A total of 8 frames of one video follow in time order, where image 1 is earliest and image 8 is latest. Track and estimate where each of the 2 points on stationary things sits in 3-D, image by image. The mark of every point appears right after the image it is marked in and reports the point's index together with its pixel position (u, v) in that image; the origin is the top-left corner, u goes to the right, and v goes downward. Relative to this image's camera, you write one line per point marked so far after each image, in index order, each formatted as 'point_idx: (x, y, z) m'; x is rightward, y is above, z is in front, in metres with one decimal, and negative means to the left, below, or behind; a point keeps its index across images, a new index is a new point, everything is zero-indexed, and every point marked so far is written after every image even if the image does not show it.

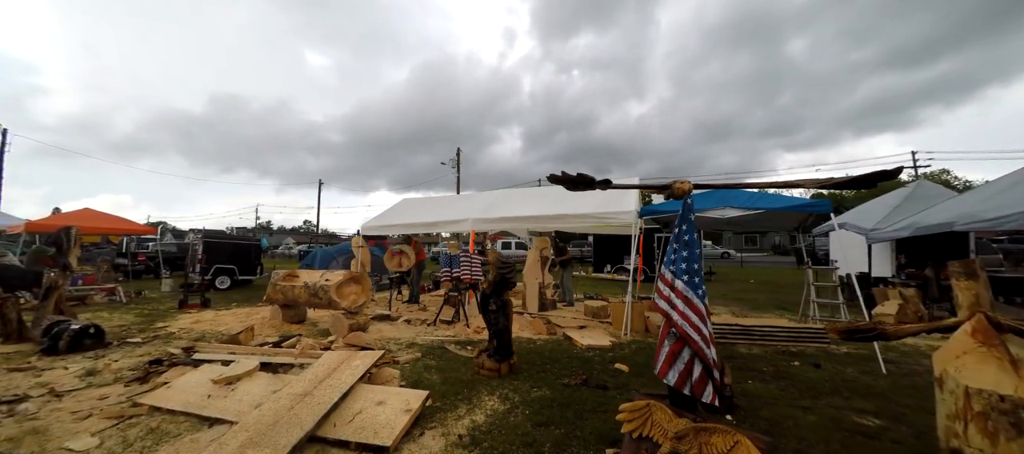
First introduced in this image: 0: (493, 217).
0: (-0.4, +0.2, +6.7) m
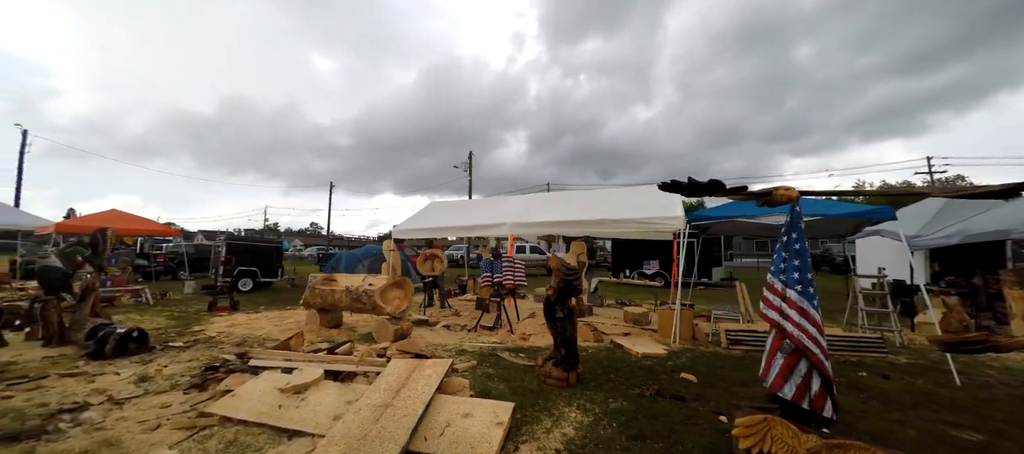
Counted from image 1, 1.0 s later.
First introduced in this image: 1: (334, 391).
0: (+0.4, +0.1, +6.5) m
1: (-1.6, -1.5, +3.2) m
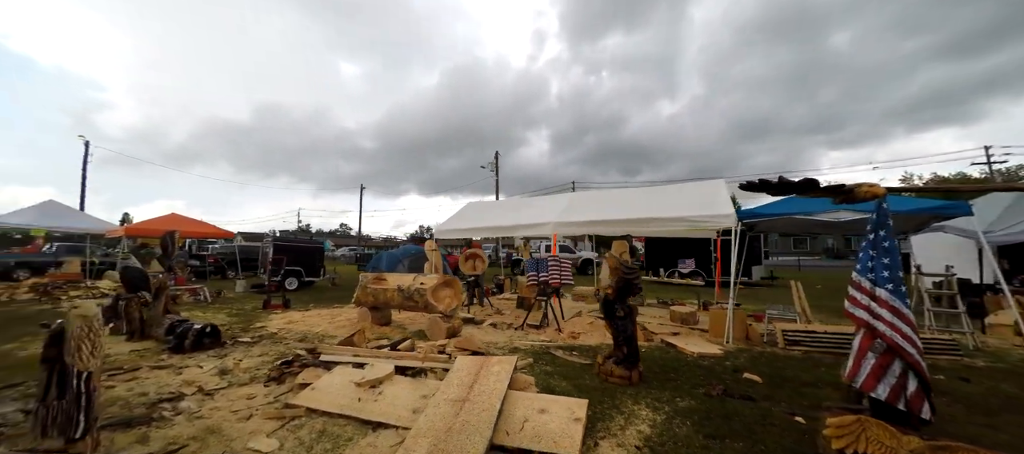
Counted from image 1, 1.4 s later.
0: (+1.2, +0.1, +6.5) m
1: (-1.0, -1.5, +3.3) m
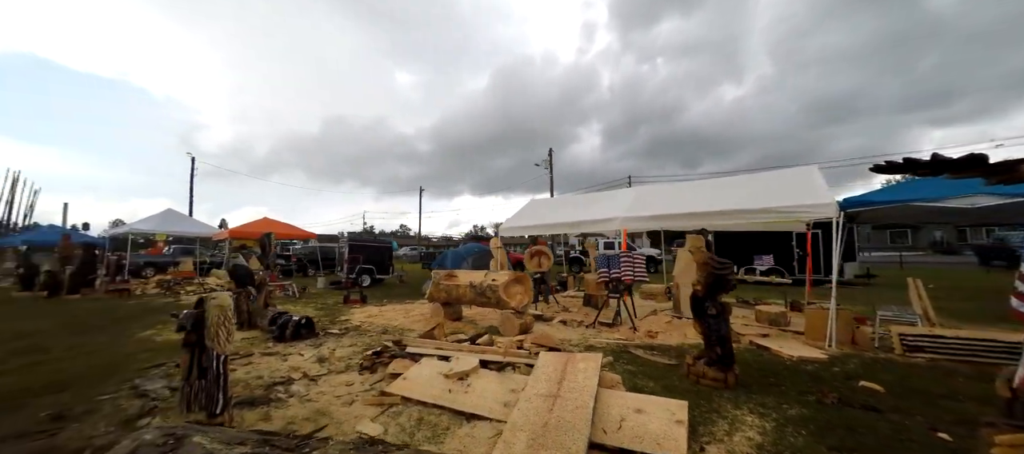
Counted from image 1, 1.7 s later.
0: (+2.4, +0.2, +6.3) m
1: (-0.2, -1.5, +3.3) m
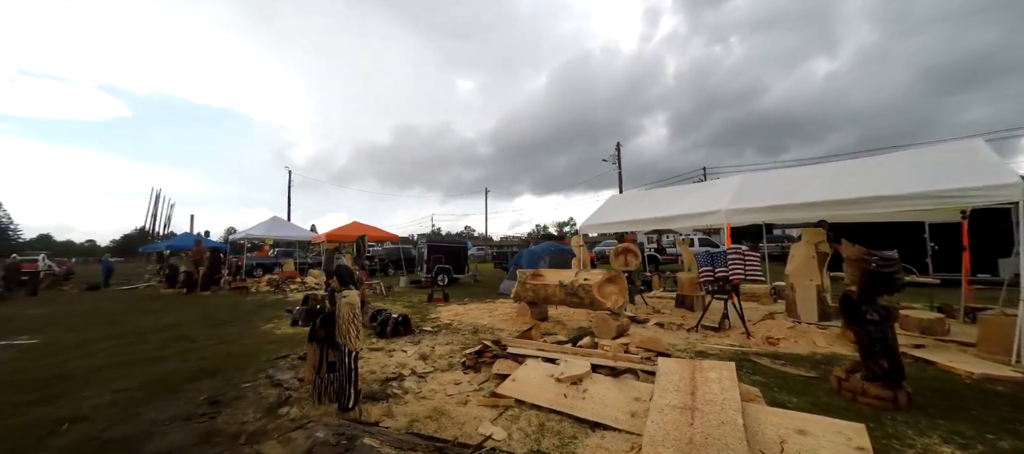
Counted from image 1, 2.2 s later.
0: (+3.8, +0.3, +5.6) m
1: (+0.9, -1.4, +3.1) m
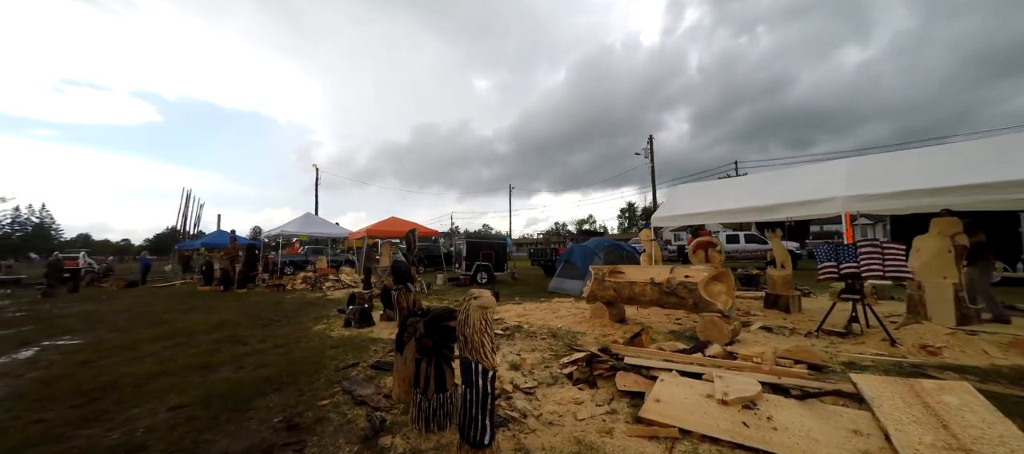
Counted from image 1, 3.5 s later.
0: (+5.0, +0.5, +4.7) m
1: (+2.0, -1.3, +2.3) m
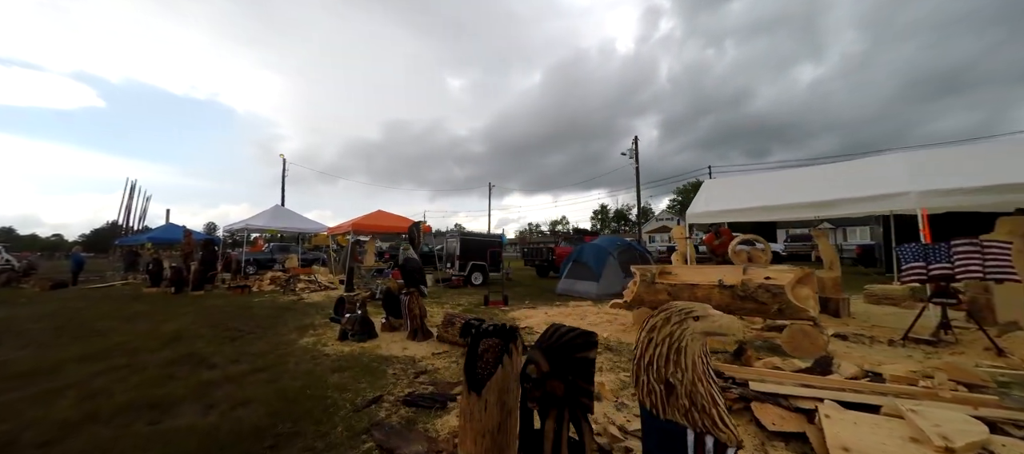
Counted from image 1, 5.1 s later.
0: (+5.6, +0.6, +4.2) m
1: (+2.8, -1.2, +1.6) m
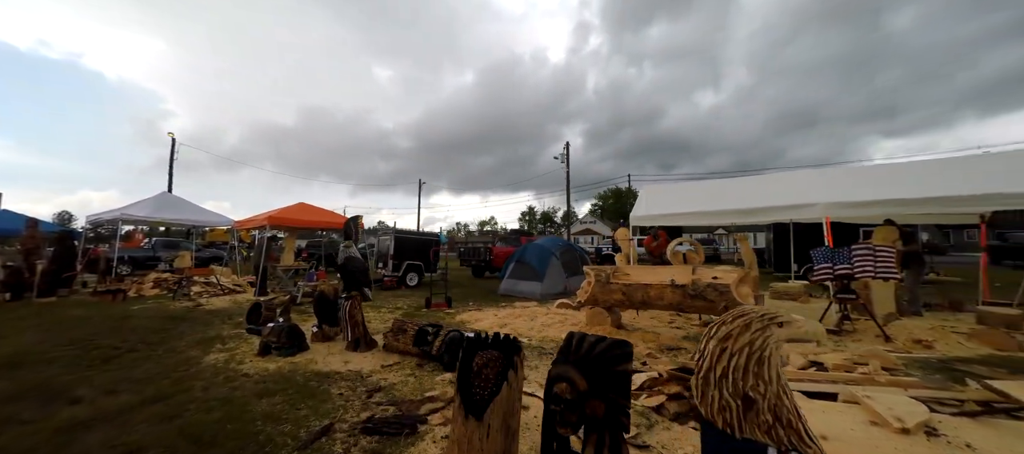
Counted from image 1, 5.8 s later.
0: (+5.1, +0.5, +5.0) m
1: (+2.8, -1.2, +1.9) m
